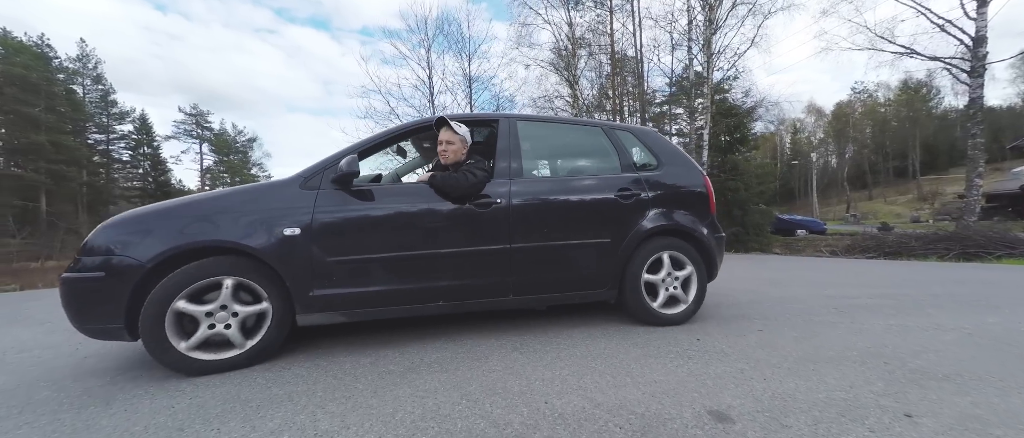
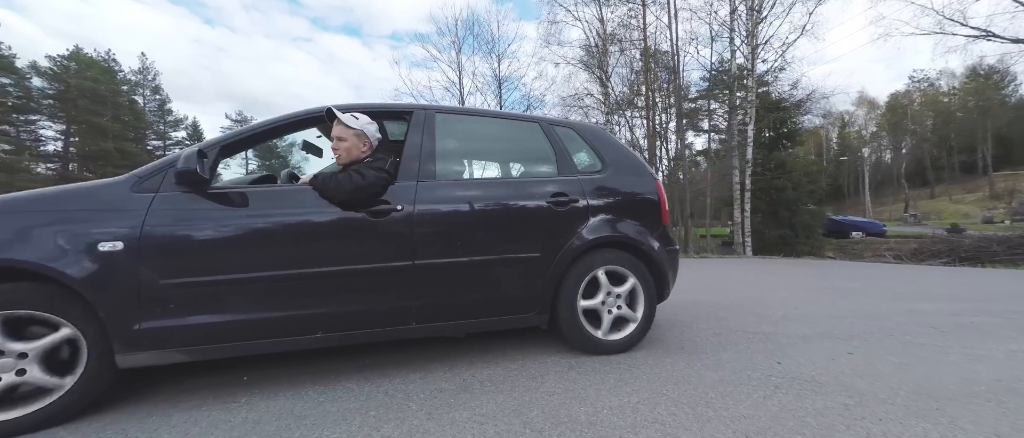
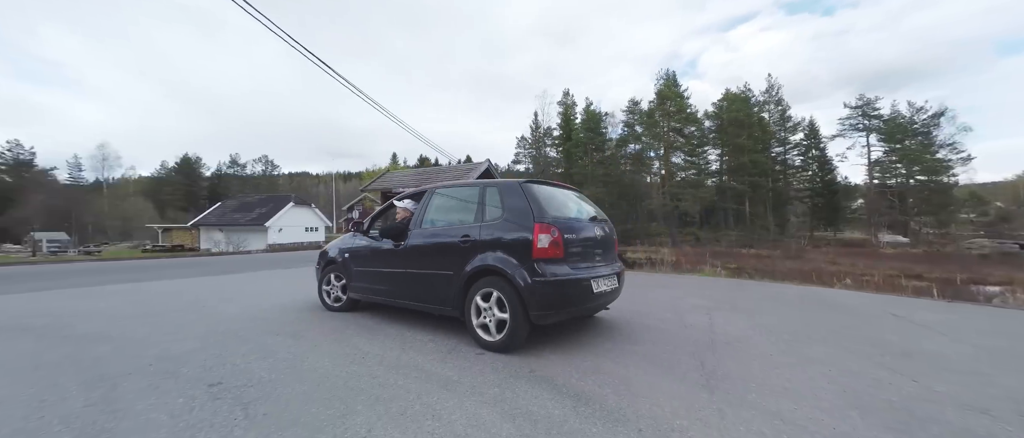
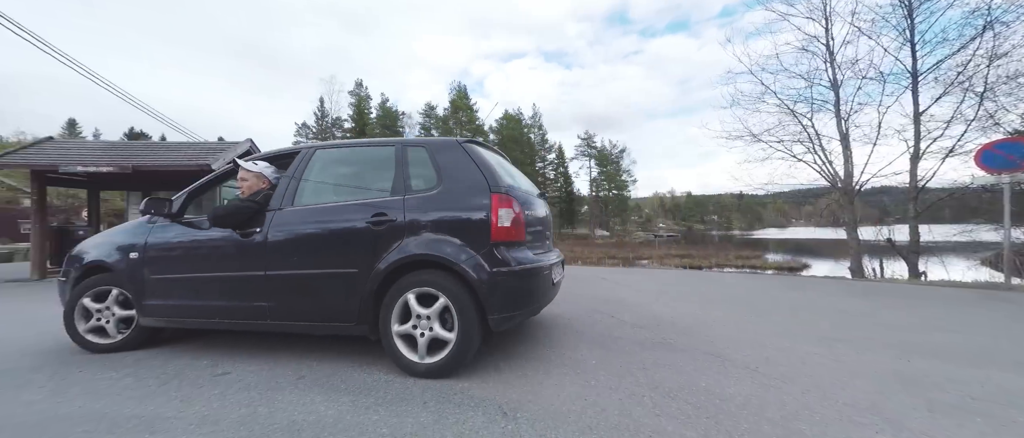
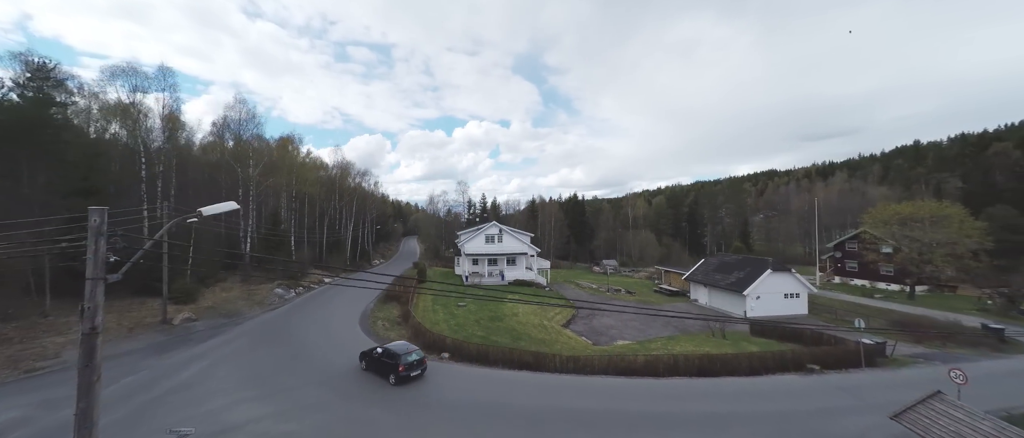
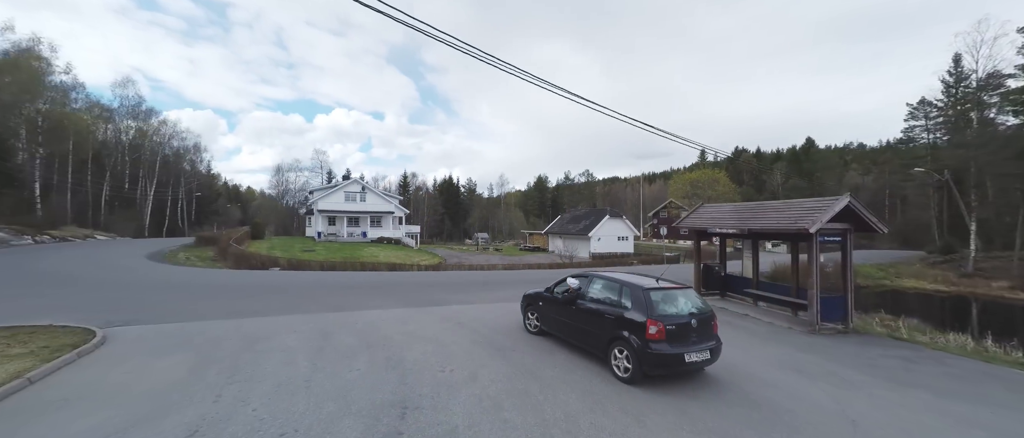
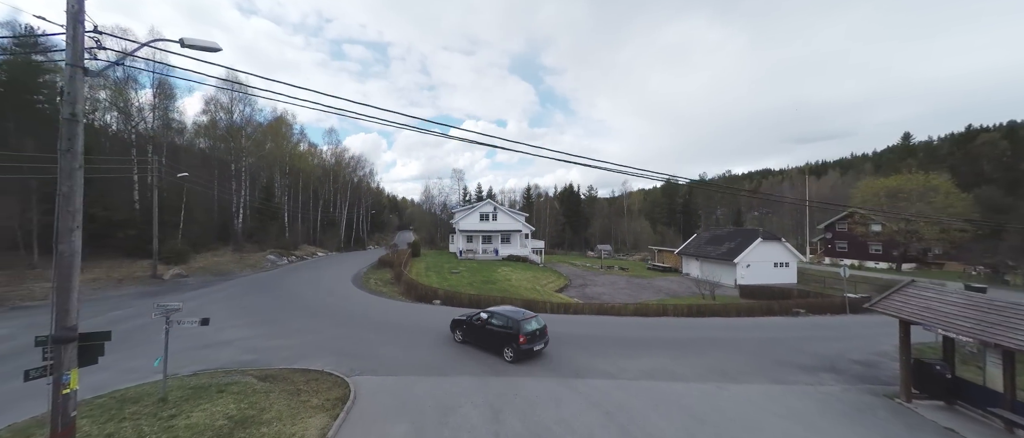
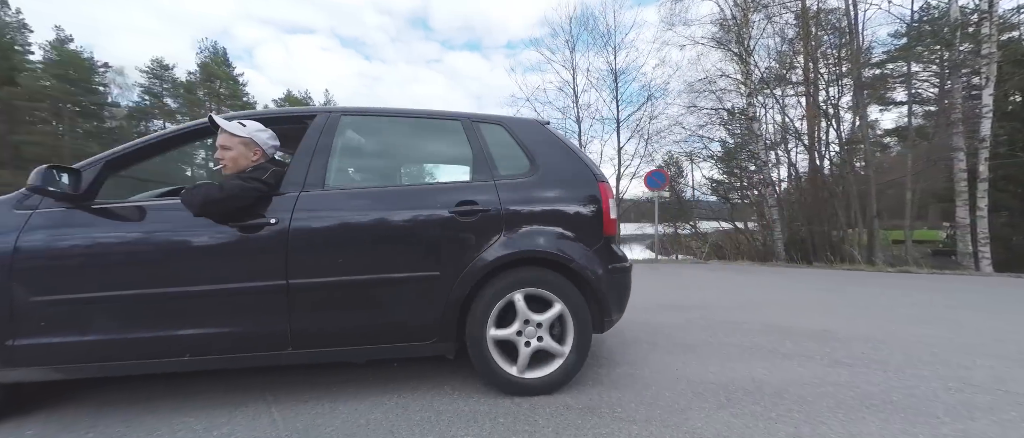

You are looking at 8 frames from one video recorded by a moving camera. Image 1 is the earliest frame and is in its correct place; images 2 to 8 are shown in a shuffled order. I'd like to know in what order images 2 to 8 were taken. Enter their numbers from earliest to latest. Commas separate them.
2, 8, 4, 3, 6, 7, 5
